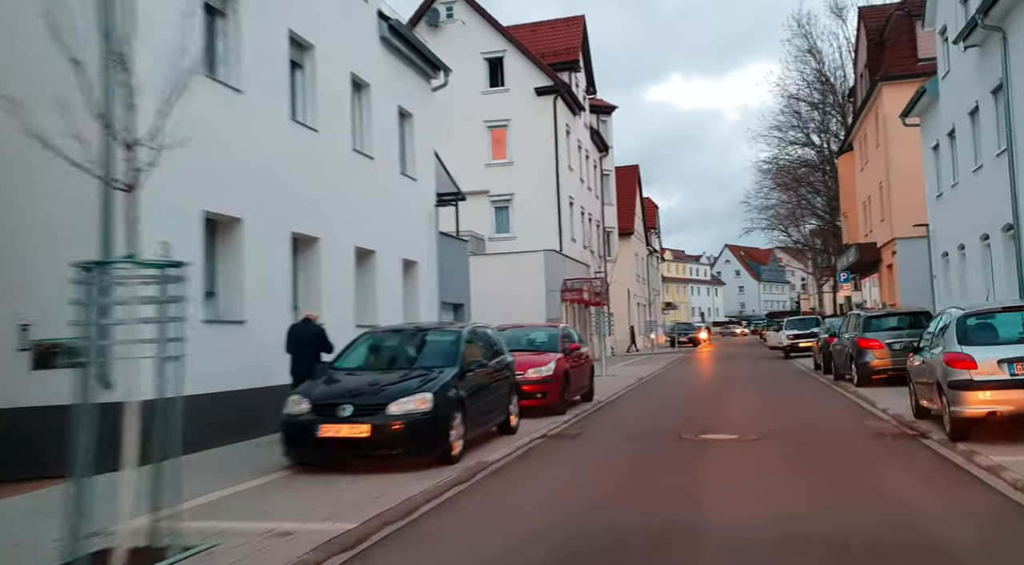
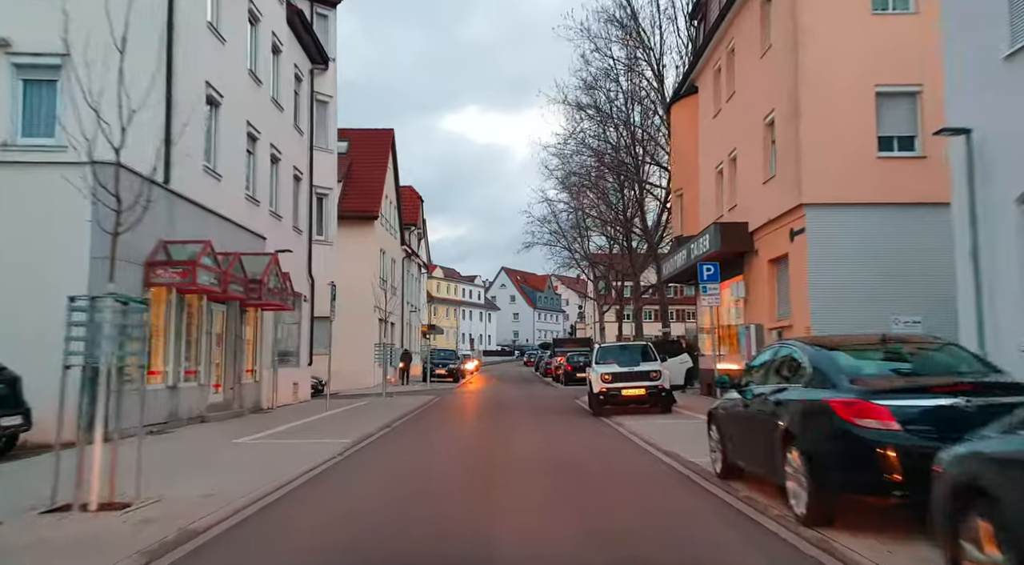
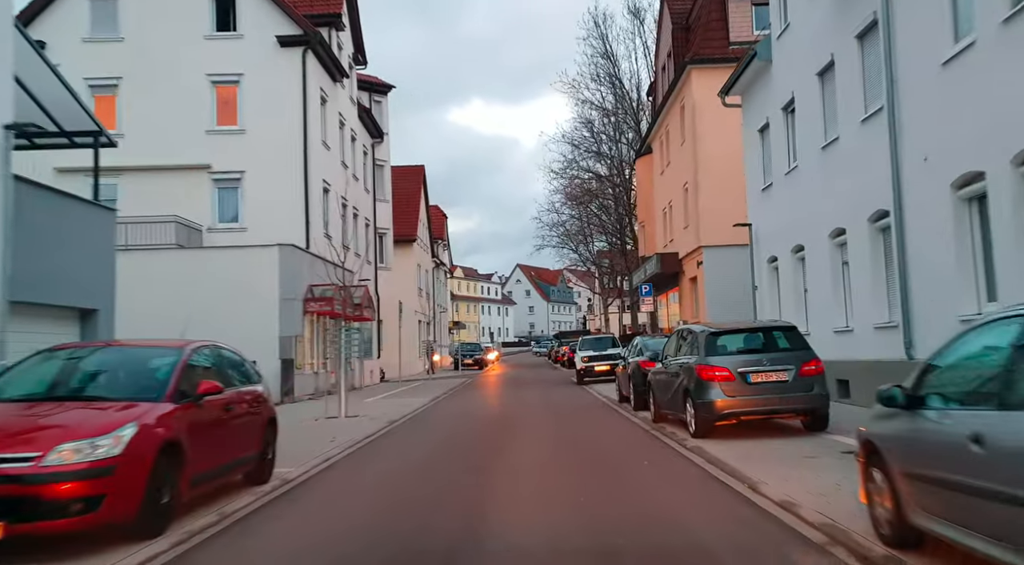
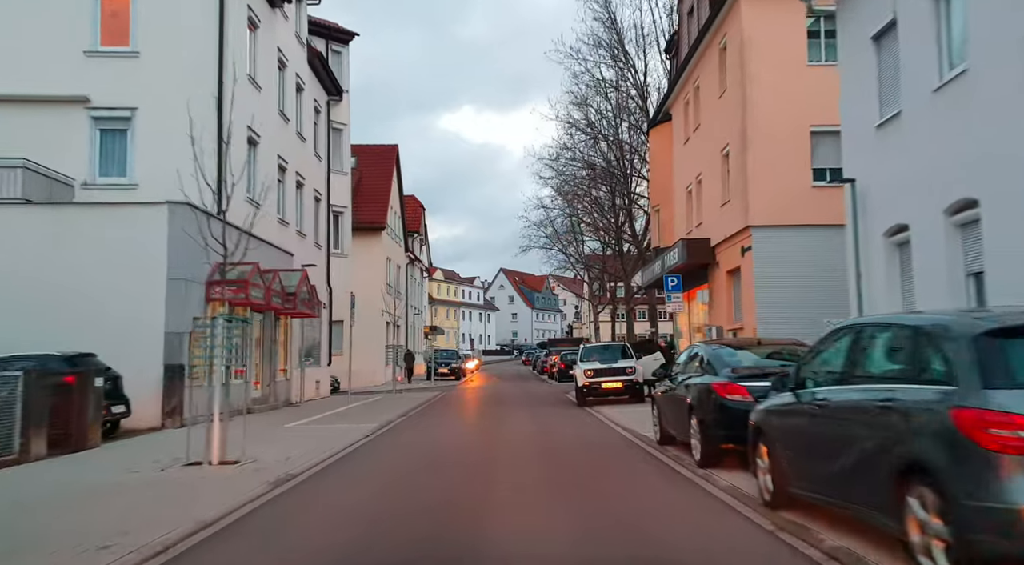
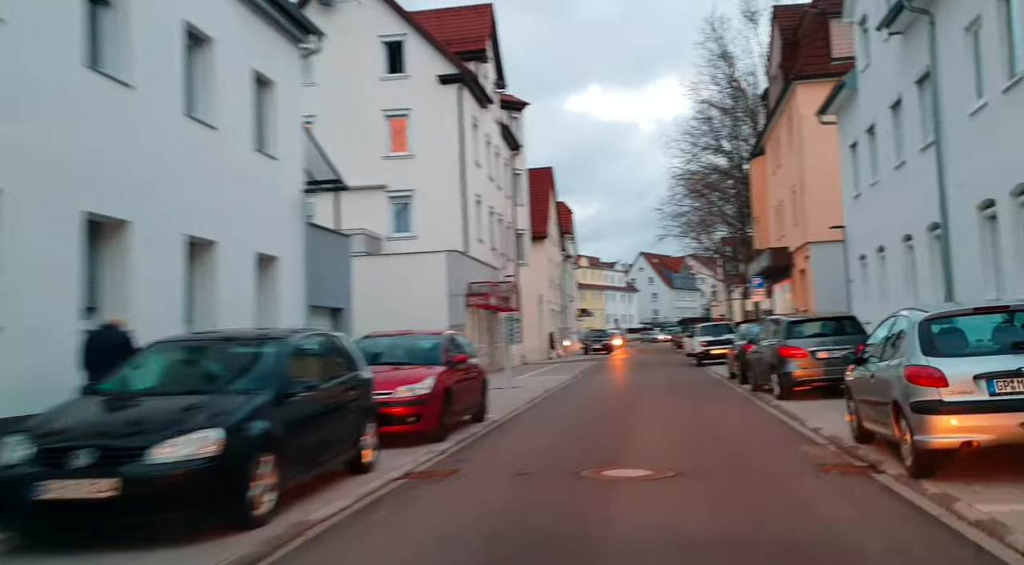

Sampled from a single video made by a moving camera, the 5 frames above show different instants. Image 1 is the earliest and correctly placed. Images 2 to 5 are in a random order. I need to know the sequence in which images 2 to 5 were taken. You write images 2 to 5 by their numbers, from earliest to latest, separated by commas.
5, 3, 4, 2
